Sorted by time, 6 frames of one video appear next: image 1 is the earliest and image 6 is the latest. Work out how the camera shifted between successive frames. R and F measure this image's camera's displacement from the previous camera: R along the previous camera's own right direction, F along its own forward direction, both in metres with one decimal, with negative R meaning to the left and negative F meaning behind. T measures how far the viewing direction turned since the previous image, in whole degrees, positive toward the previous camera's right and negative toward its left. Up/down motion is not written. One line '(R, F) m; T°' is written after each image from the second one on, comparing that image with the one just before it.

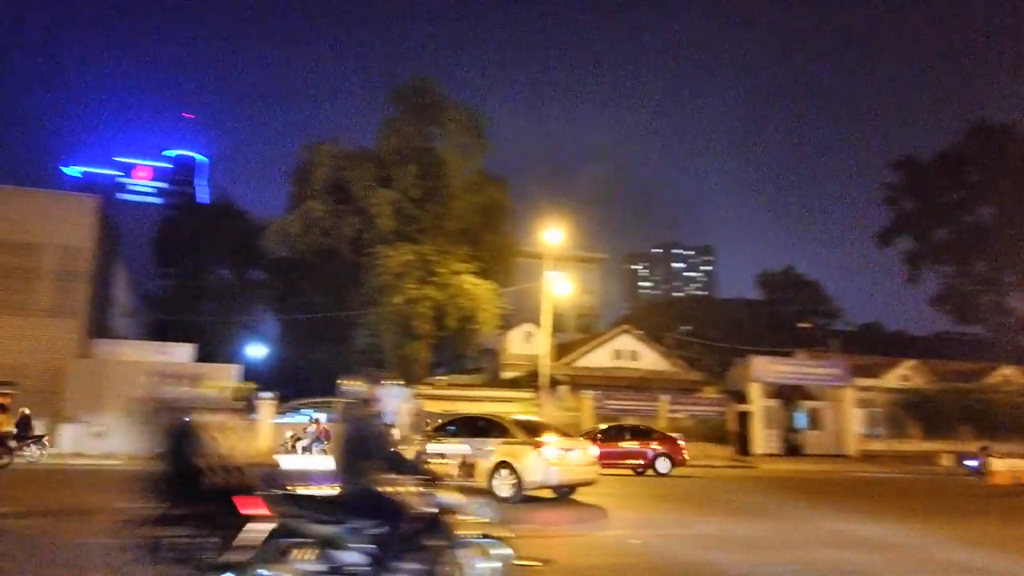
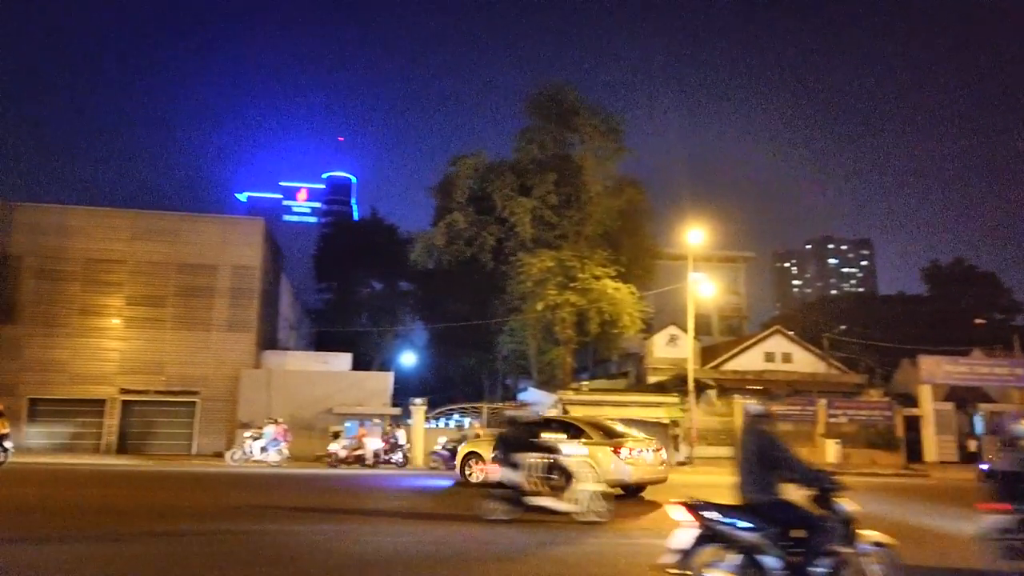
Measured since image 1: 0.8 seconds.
(+1.4, -0.1) m; -12°
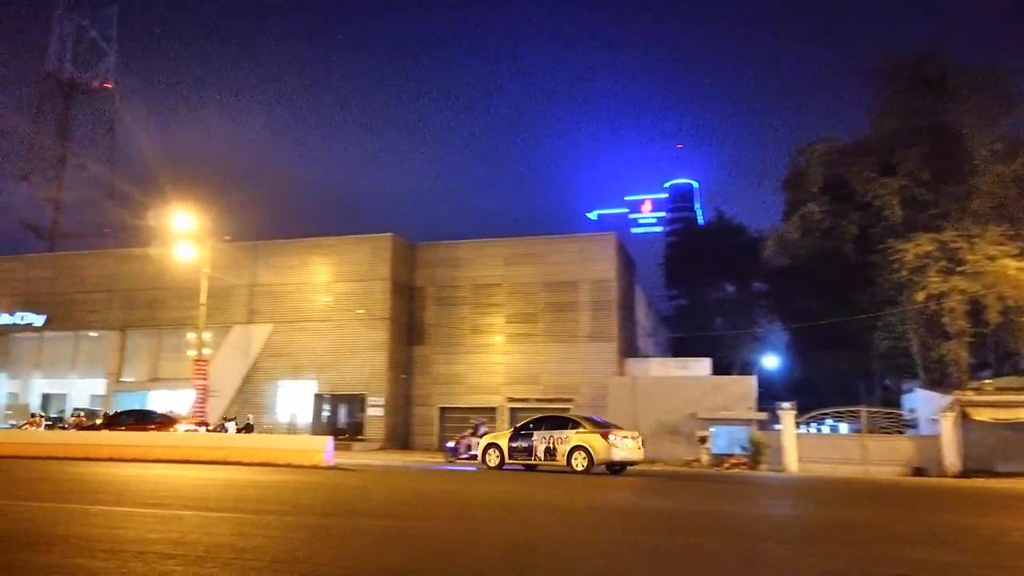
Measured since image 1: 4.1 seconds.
(+1.7, +0.4) m; -26°
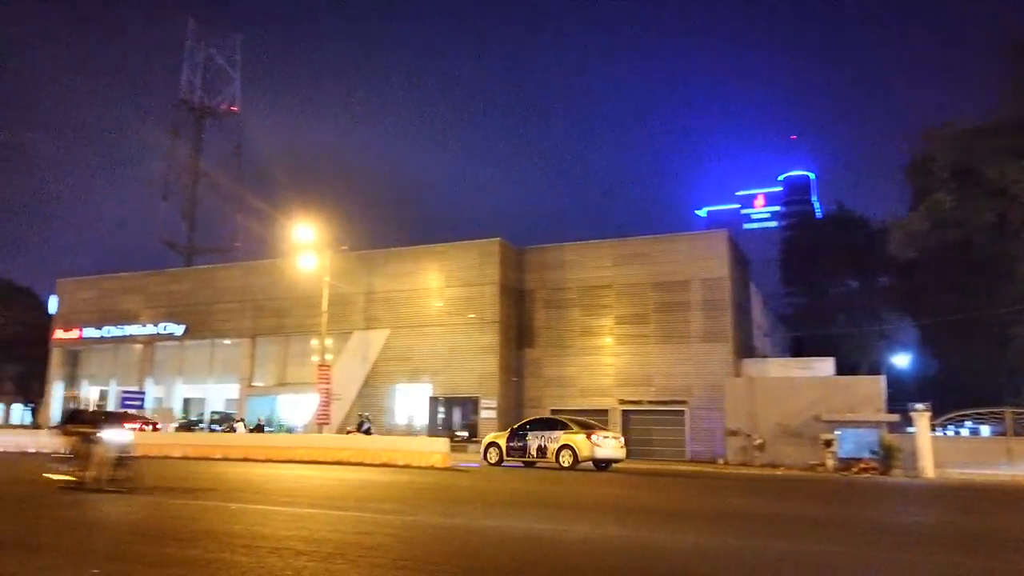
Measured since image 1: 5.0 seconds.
(-0.1, -0.1) m; -7°
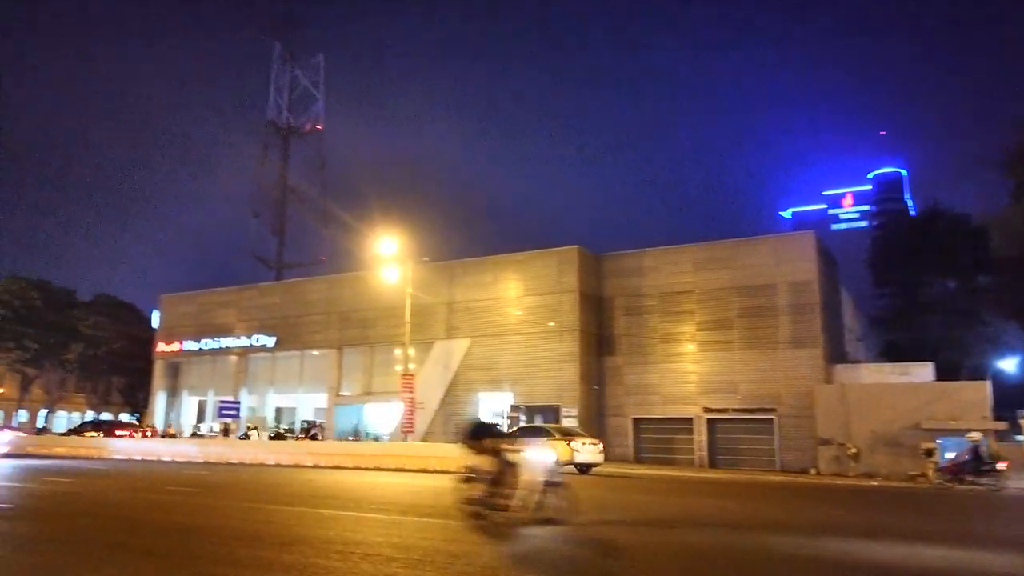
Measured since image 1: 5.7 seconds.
(-0.1, 0.0) m; -5°
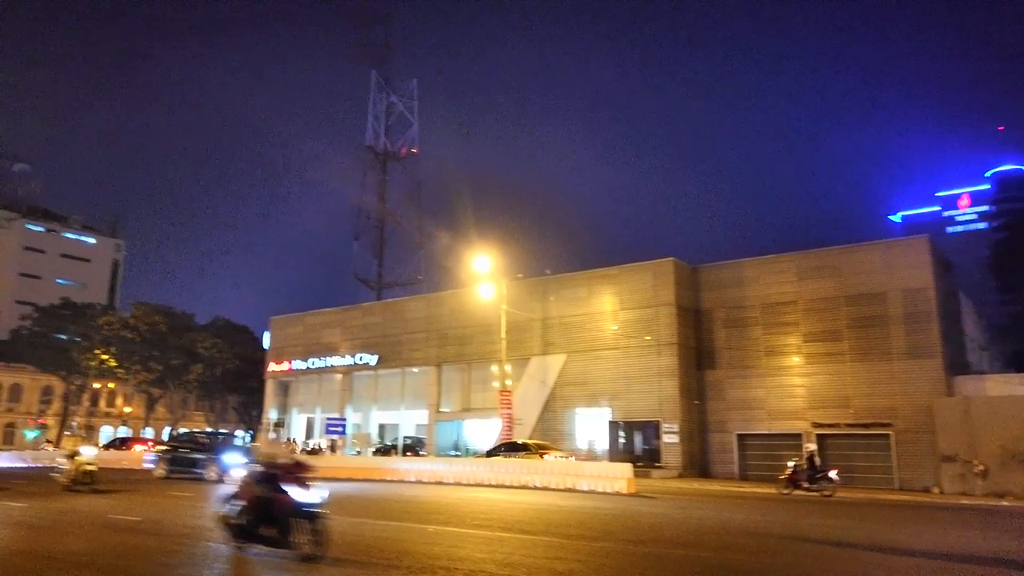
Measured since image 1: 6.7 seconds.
(-0.1, +0.1) m; -6°
